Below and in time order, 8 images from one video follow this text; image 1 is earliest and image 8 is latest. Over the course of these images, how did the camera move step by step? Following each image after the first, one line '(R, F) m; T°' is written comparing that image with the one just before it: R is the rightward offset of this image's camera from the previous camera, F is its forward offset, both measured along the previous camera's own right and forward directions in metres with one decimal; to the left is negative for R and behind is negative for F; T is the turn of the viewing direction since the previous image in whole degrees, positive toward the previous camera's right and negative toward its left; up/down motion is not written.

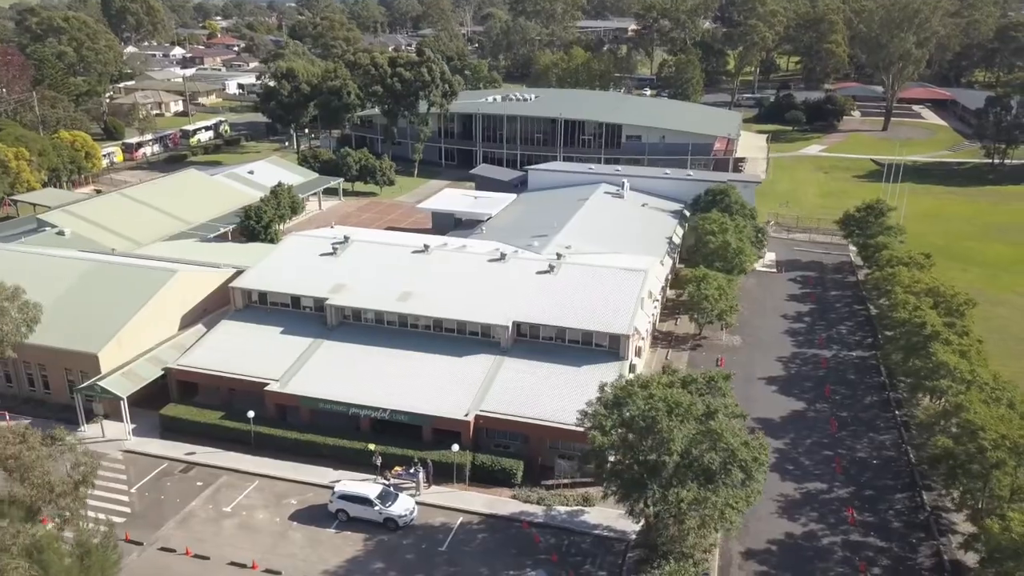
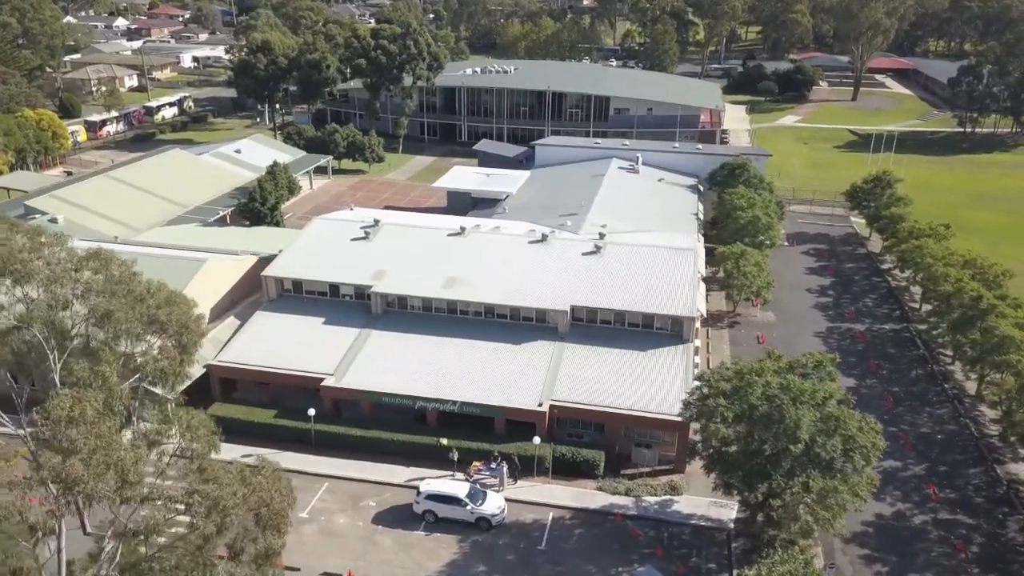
(-4.8, +1.4) m; +4°
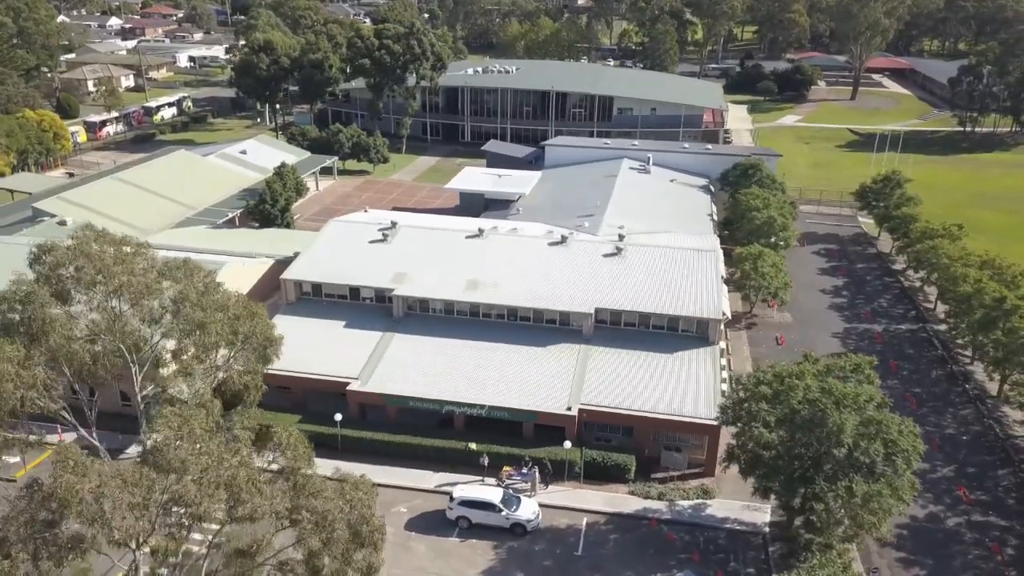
(-1.4, +0.3) m; +1°
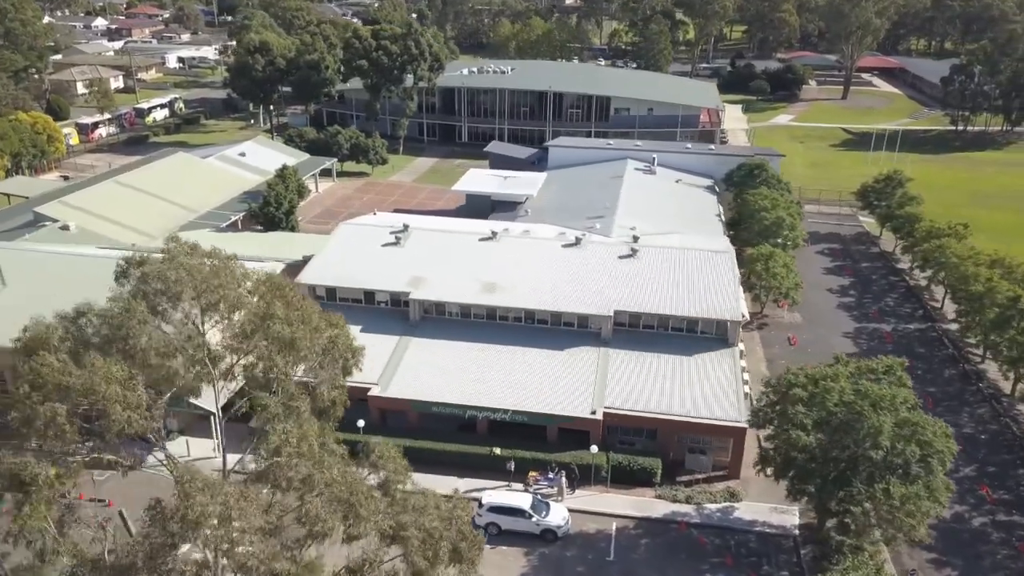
(-1.4, +0.2) m; +1°
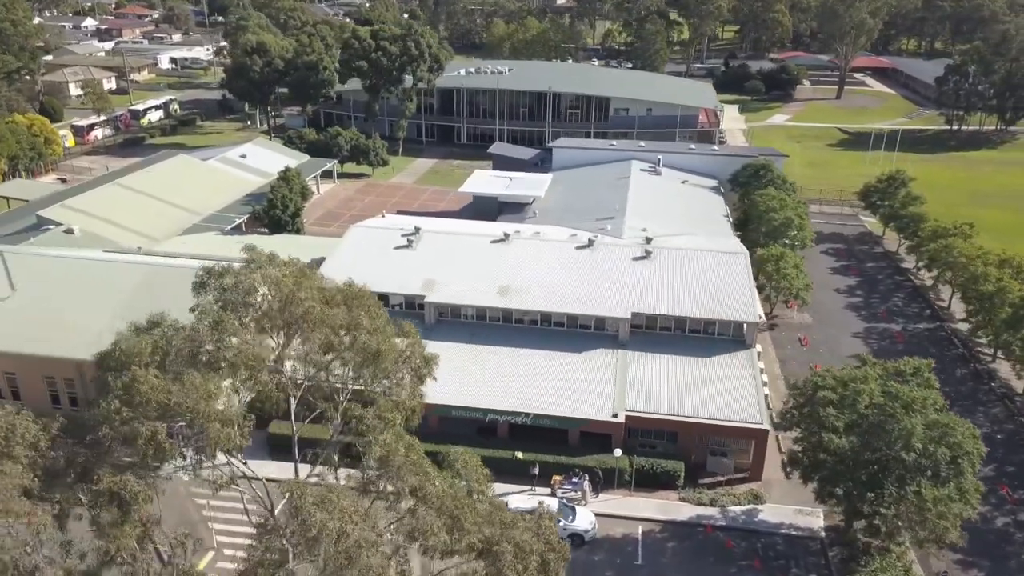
(-1.2, +0.2) m; +1°
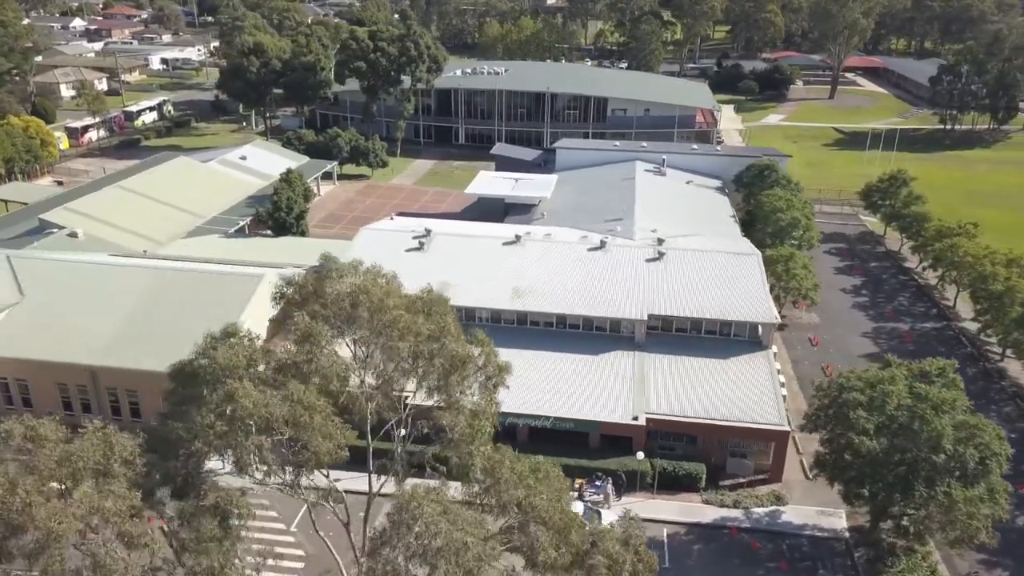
(-1.2, +0.1) m; +1°
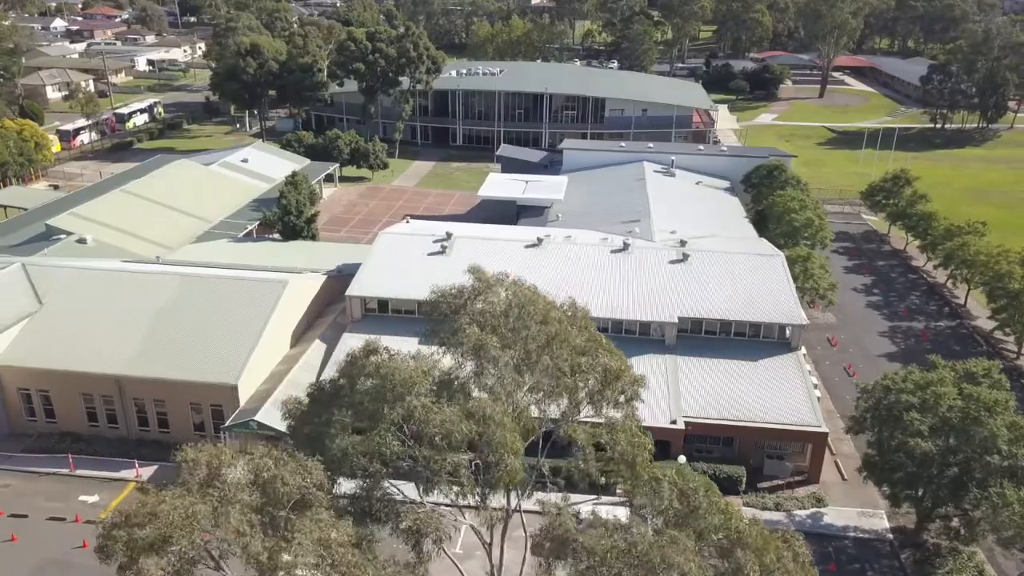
(-2.0, +0.3) m; +1°
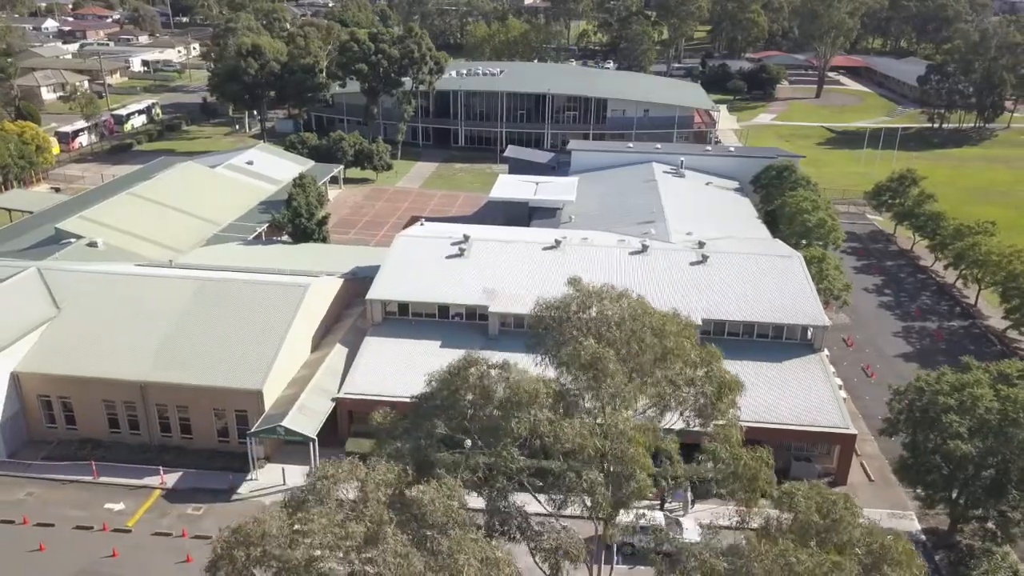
(-1.4, +0.2) m; +1°
